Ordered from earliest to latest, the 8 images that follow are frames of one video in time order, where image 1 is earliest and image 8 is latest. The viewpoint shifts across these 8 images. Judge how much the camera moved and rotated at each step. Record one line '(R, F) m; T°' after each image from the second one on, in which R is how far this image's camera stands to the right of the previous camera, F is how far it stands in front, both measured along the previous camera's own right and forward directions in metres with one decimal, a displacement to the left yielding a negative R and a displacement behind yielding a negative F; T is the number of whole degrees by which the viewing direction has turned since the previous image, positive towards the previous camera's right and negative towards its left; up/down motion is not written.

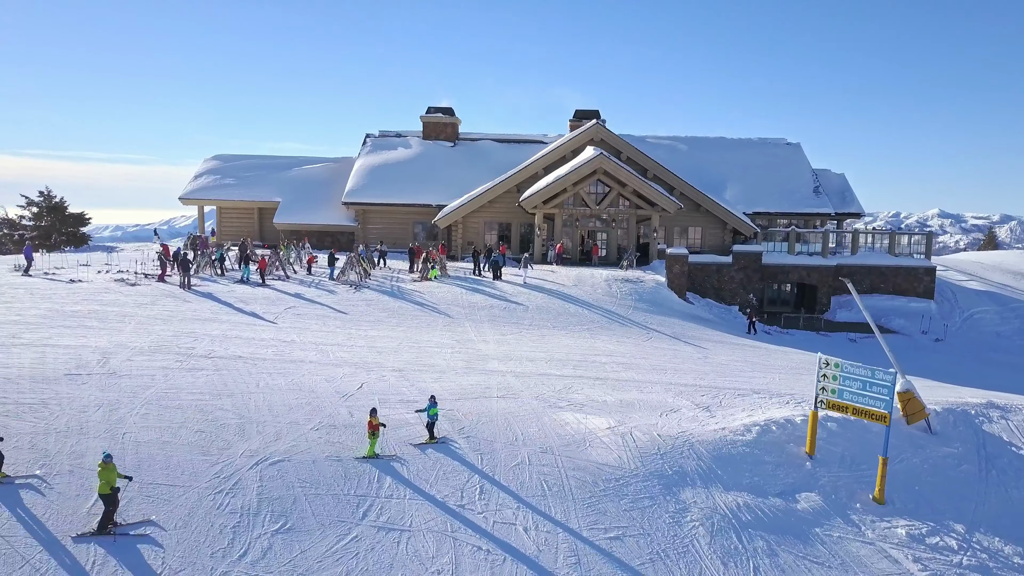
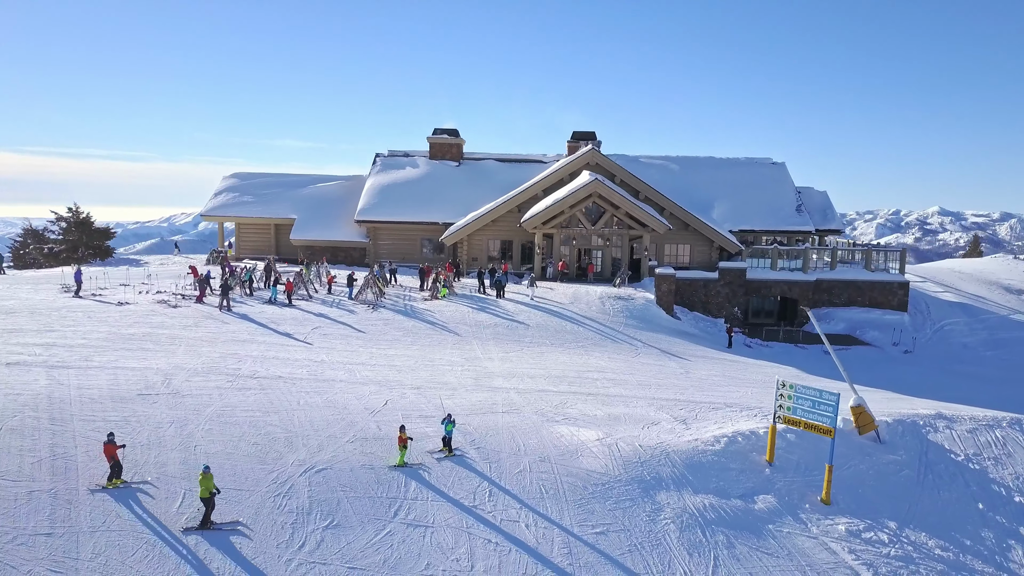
(-0.1, -1.8) m; 0°
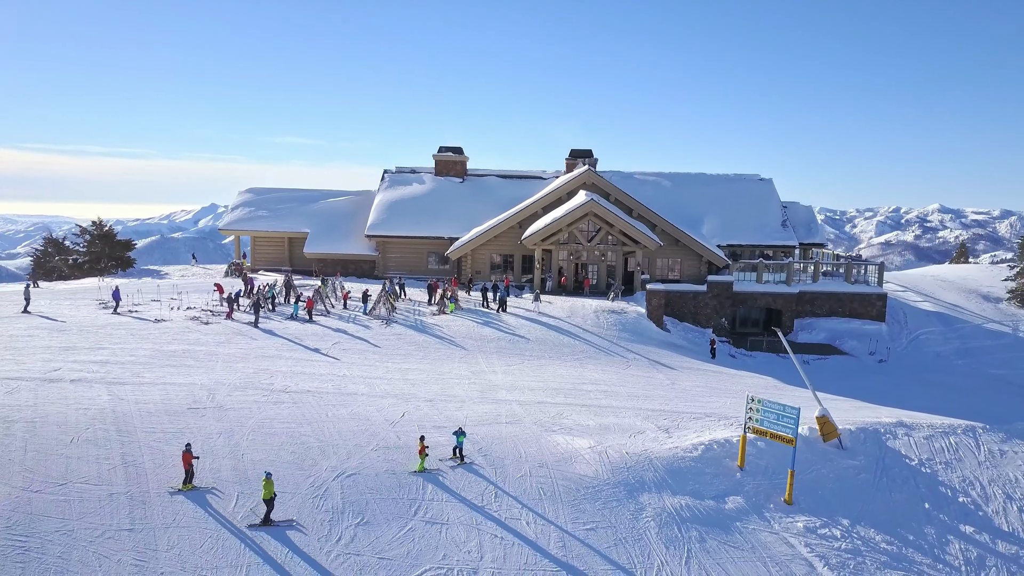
(-0.1, -1.7) m; 0°
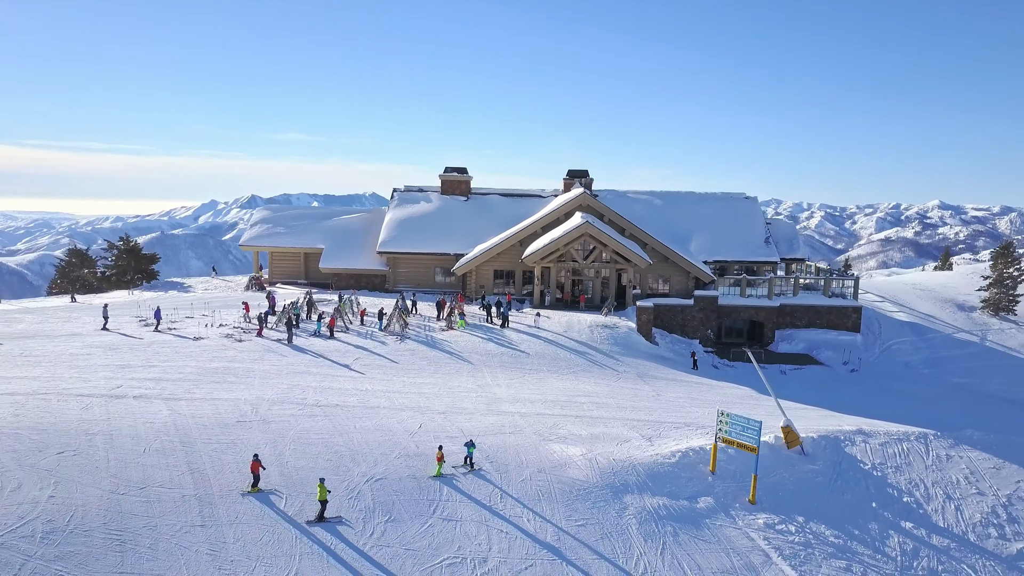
(-0.1, -2.1) m; 0°
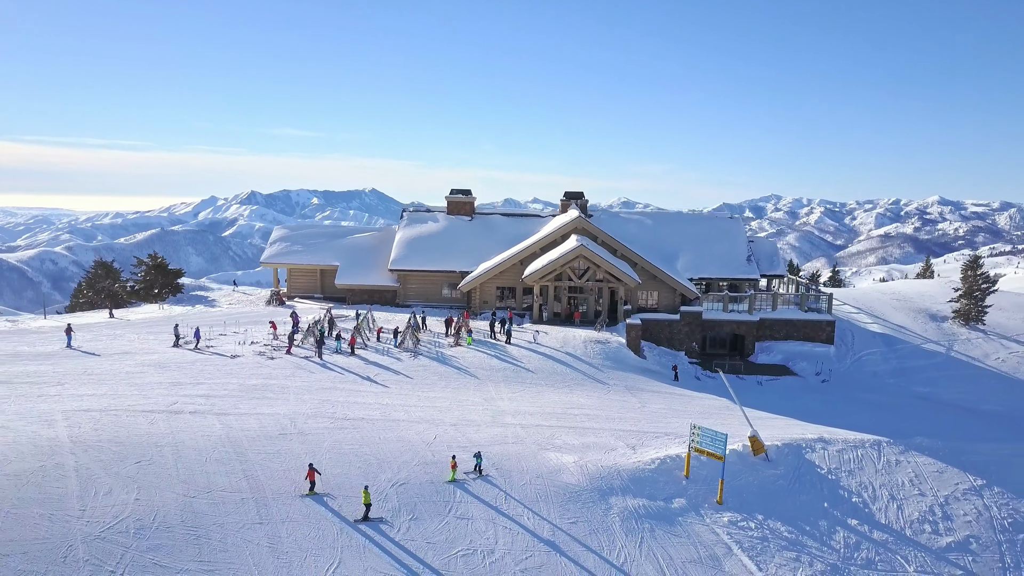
(-0.1, -2.6) m; 0°
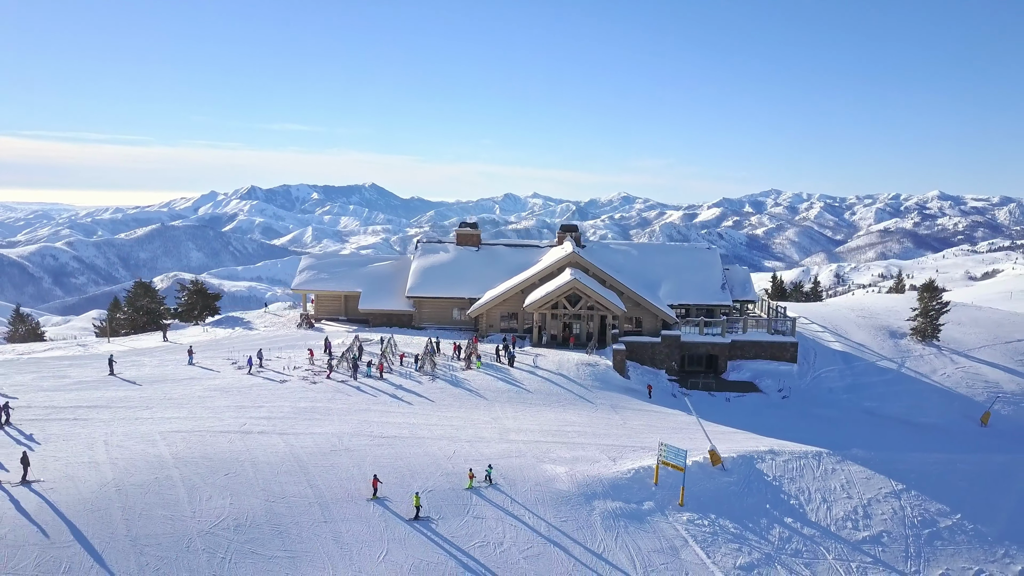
(-0.2, -4.5) m; 0°
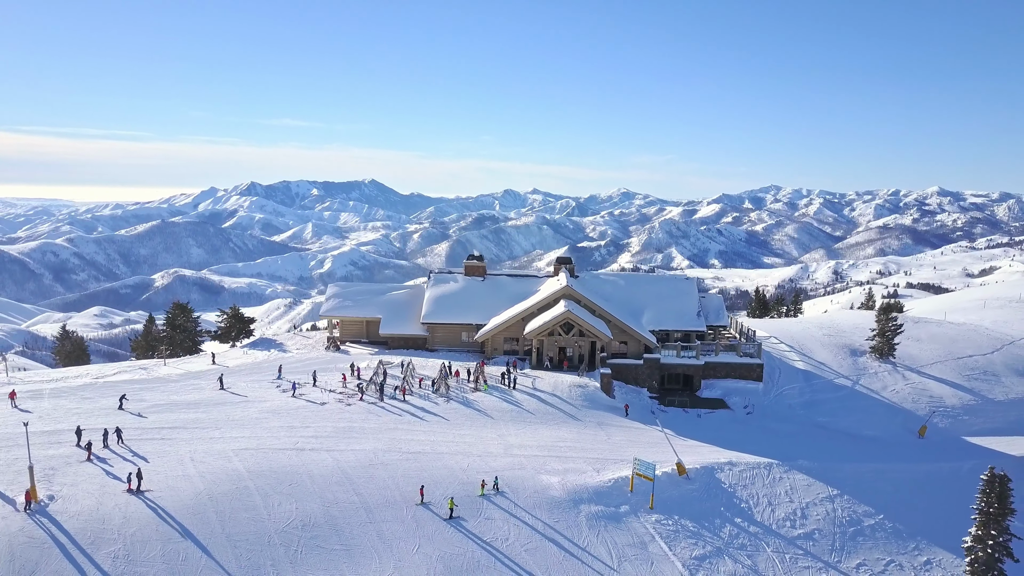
(-0.2, -5.4) m; 0°
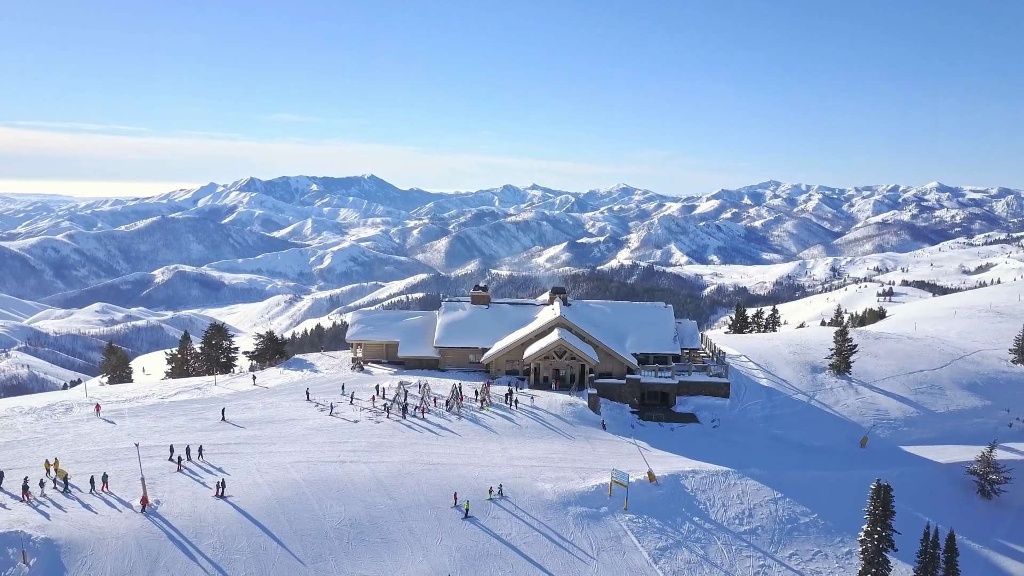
(-0.1, -6.7) m; 0°
